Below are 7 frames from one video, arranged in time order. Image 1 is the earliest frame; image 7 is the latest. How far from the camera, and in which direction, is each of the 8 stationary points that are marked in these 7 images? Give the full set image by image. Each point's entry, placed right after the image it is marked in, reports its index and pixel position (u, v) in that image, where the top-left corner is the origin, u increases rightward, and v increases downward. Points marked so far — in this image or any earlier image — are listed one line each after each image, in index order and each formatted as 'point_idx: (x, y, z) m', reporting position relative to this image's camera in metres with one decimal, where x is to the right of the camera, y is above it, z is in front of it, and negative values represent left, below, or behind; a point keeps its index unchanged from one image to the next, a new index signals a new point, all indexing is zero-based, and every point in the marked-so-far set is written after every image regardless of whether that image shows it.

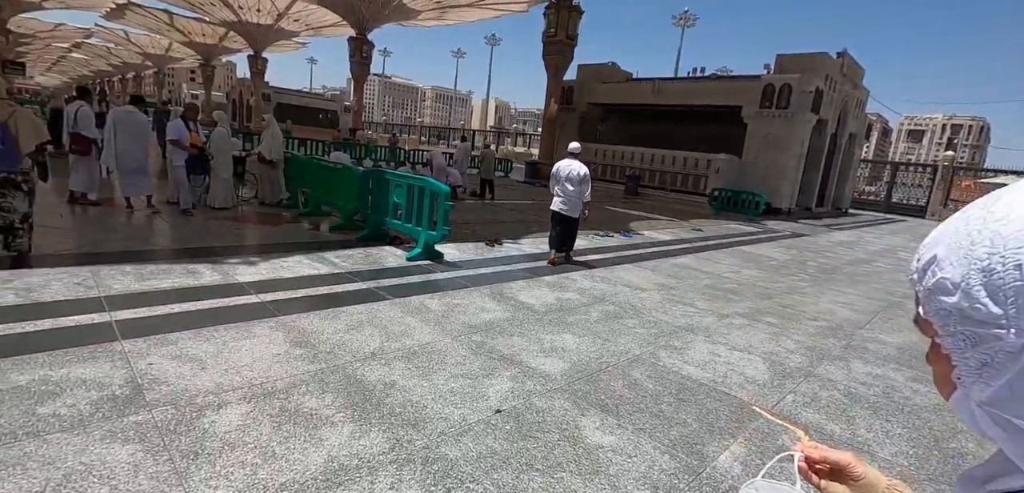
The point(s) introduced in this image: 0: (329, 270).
0: (-1.9, -0.2, +4.9) m
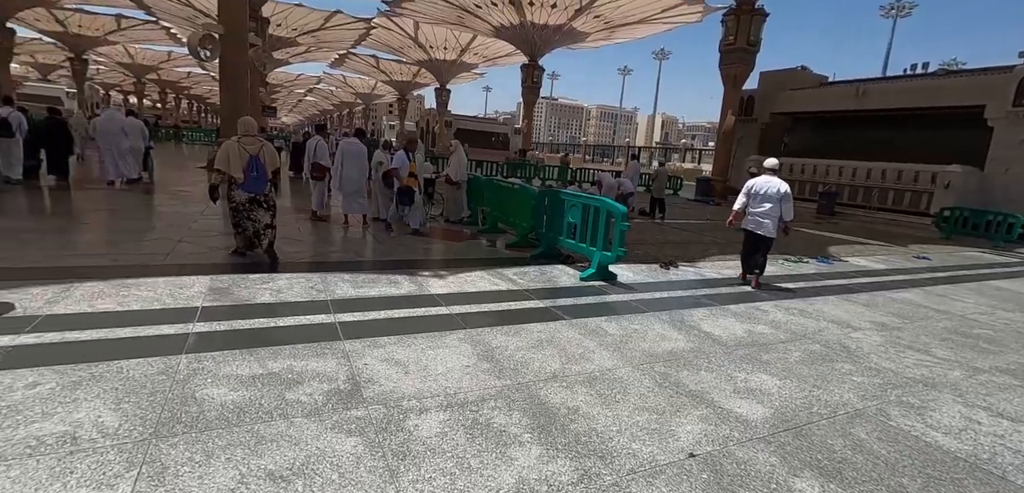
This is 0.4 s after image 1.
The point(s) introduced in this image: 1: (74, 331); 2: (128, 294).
0: (-0.1, -0.4, +5.1) m
1: (-2.8, -0.5, +3.1) m
2: (-3.0, -0.4, +3.8) m
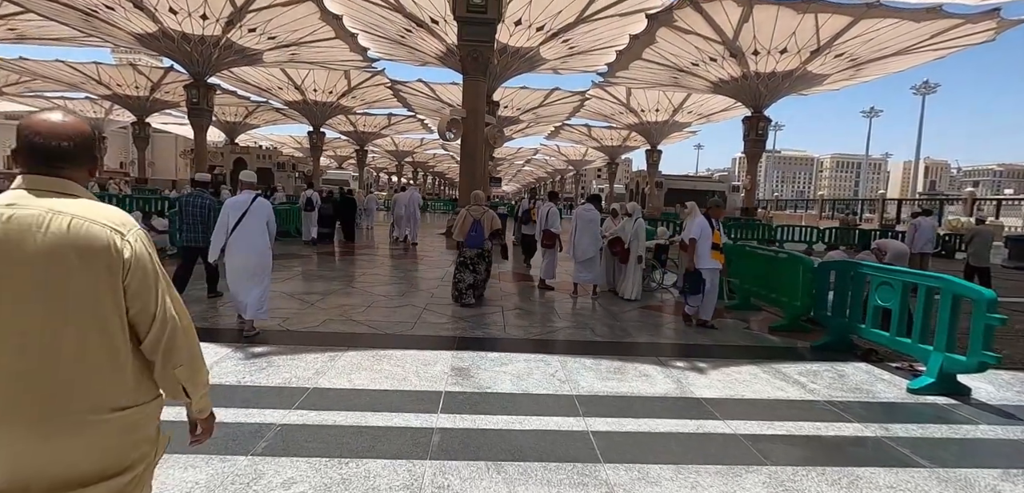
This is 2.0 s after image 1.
0: (+2.2, -1.1, +3.8) m
1: (-1.1, -1.0, +3.1) m
2: (-1.0, -1.0, +3.8) m
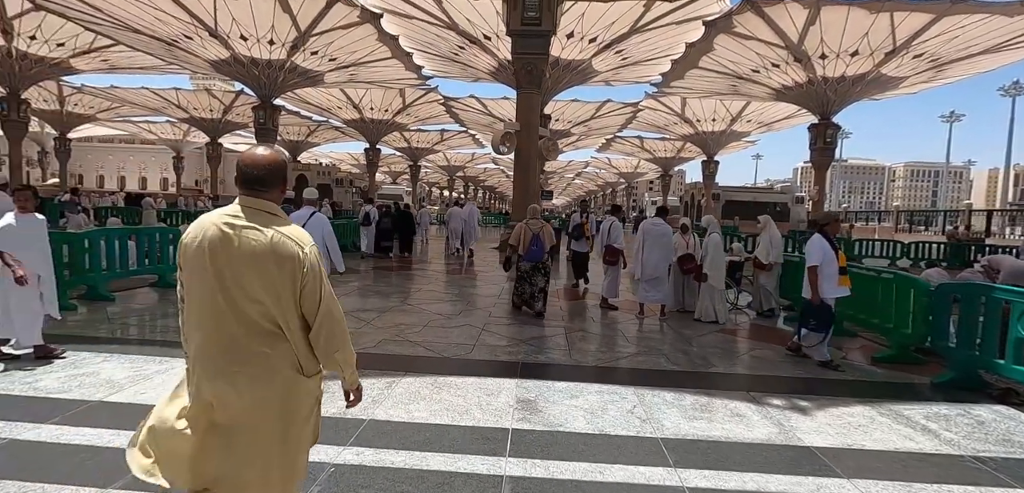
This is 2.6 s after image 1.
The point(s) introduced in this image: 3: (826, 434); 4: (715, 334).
0: (+2.7, -1.3, +3.1) m
1: (-0.7, -1.1, +2.8) m
2: (-0.5, -1.1, +3.5) m
3: (+2.1, -1.2, +3.2) m
4: (+2.6, -1.1, +6.1) m
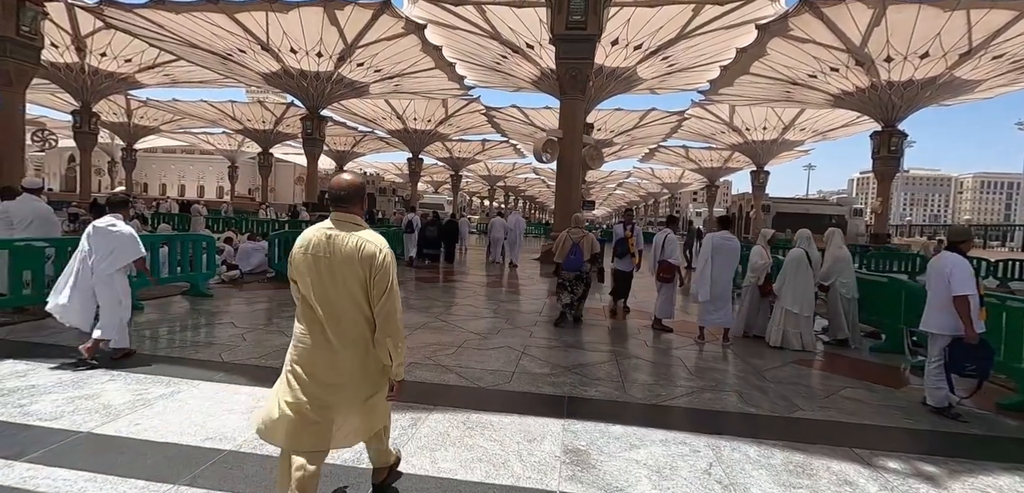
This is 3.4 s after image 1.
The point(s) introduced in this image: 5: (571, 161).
0: (+2.9, -1.4, +2.3) m
1: (-0.5, -1.2, +2.2) m
2: (-0.2, -1.2, +2.9) m
3: (+2.3, -1.4, +2.5) m
4: (+3.0, -1.3, +5.3) m
5: (+1.9, +2.7, +15.4) m
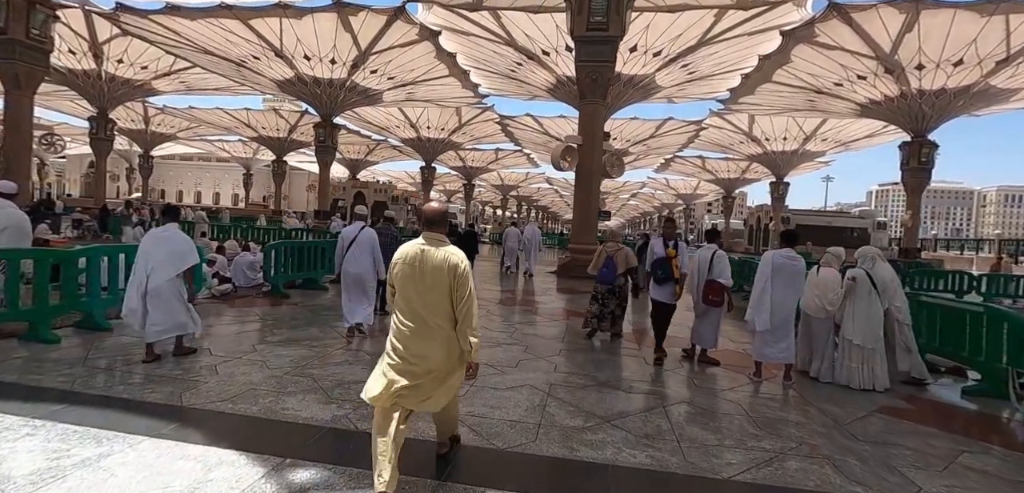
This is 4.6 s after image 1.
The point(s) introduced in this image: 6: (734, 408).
0: (+3.1, -1.6, +1.4) m
1: (-0.3, -1.3, +1.3) m
2: (-0.1, -1.3, +2.1) m
3: (+2.4, -1.5, +1.5) m
4: (+3.2, -1.5, +4.3) m
5: (+2.3, +2.3, +14.6) m
6: (+1.9, -1.5, +4.2) m
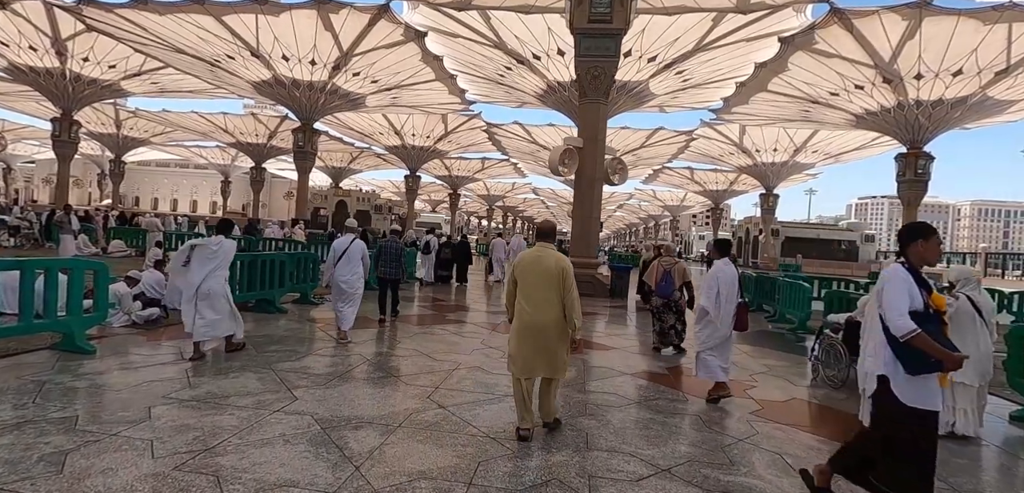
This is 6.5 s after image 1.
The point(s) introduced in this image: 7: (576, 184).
0: (+3.3, -1.6, -0.1) m
1: (-0.1, -1.4, -0.2) m
2: (+0.1, -1.4, +0.5) m
3: (+2.6, -1.6, +0.1) m
4: (+3.4, -1.6, +2.9) m
5: (+2.2, +1.9, +13.2) m
6: (+2.0, -1.6, +2.8) m
7: (+1.8, +1.8, +13.4) m
